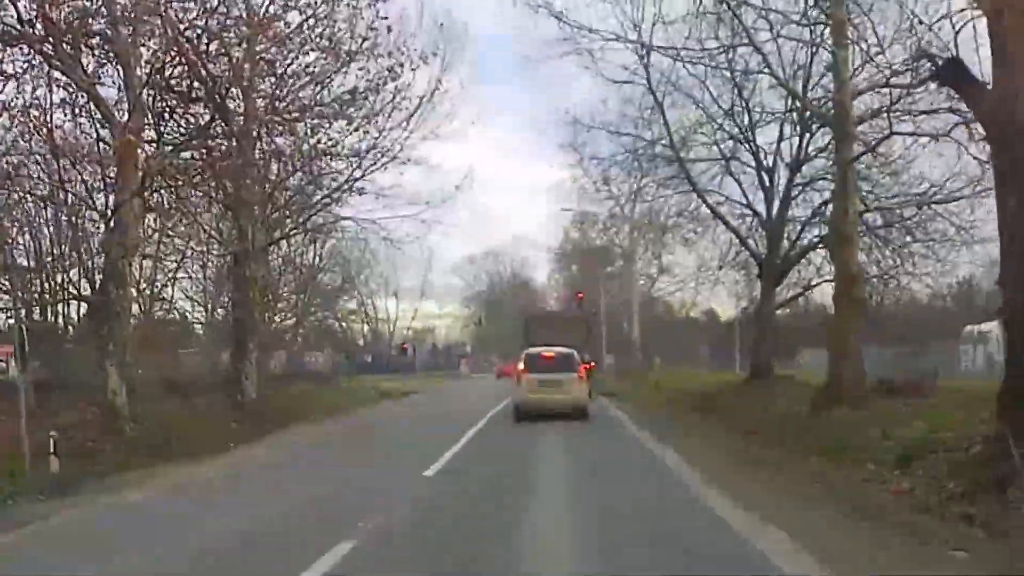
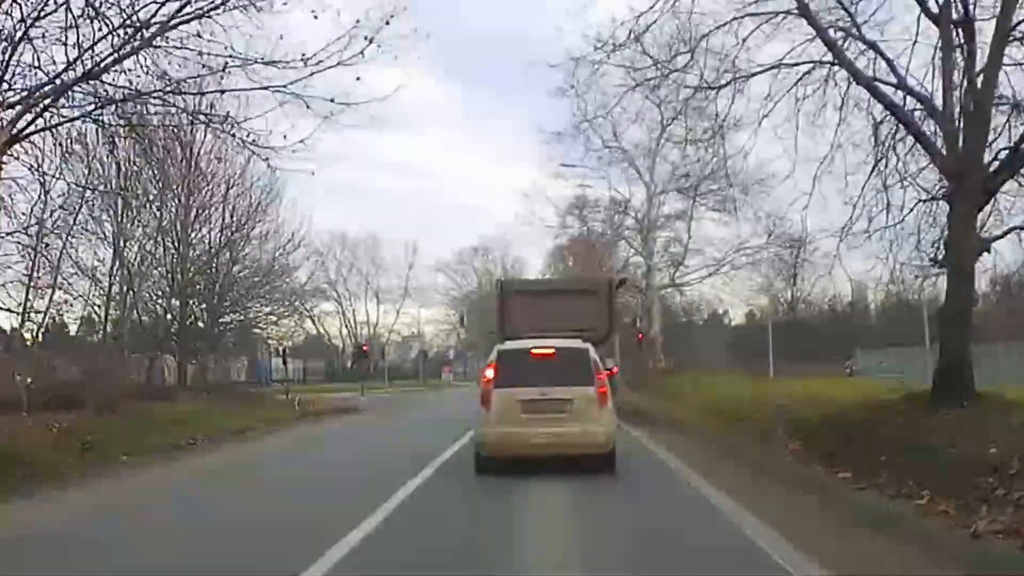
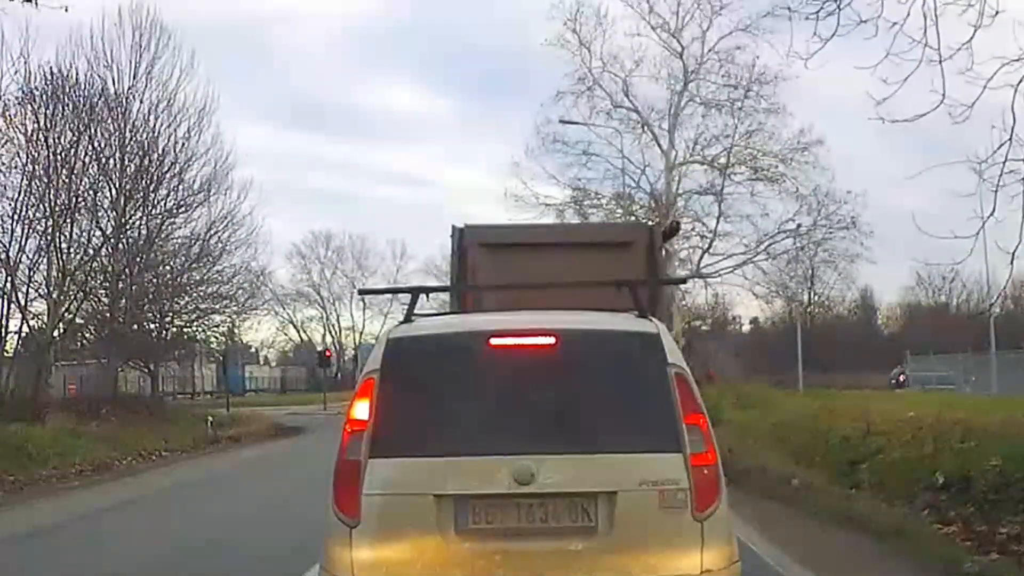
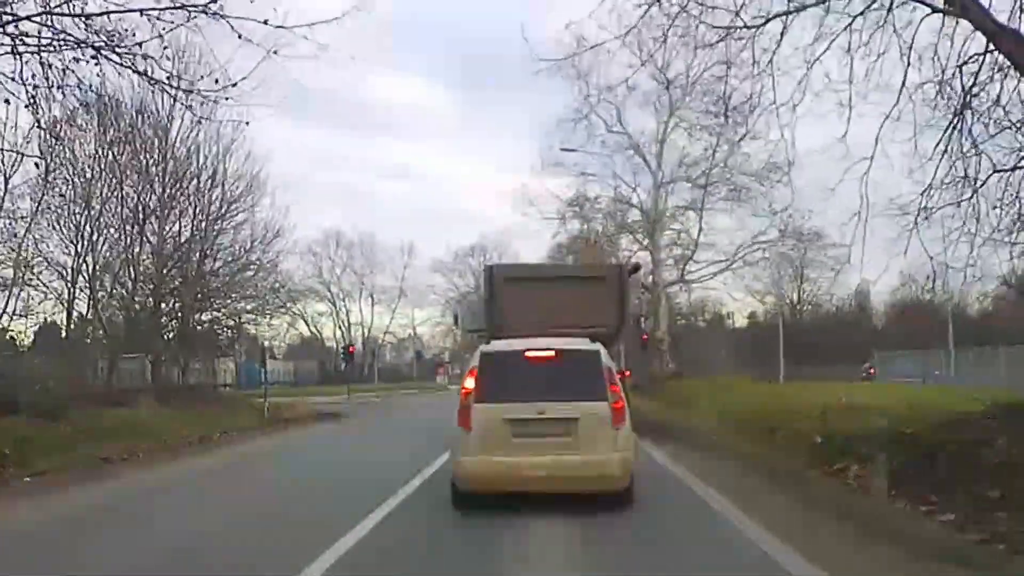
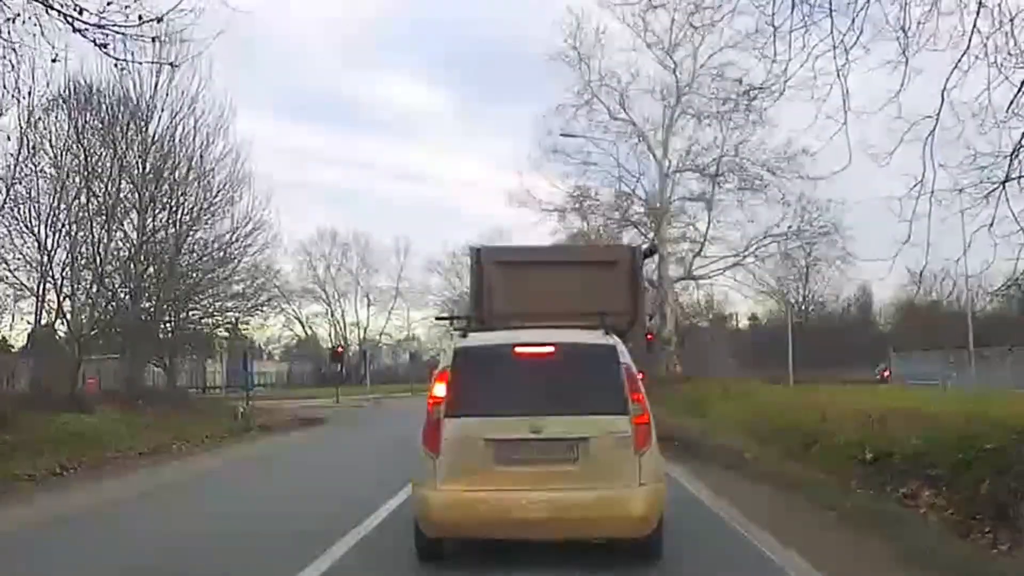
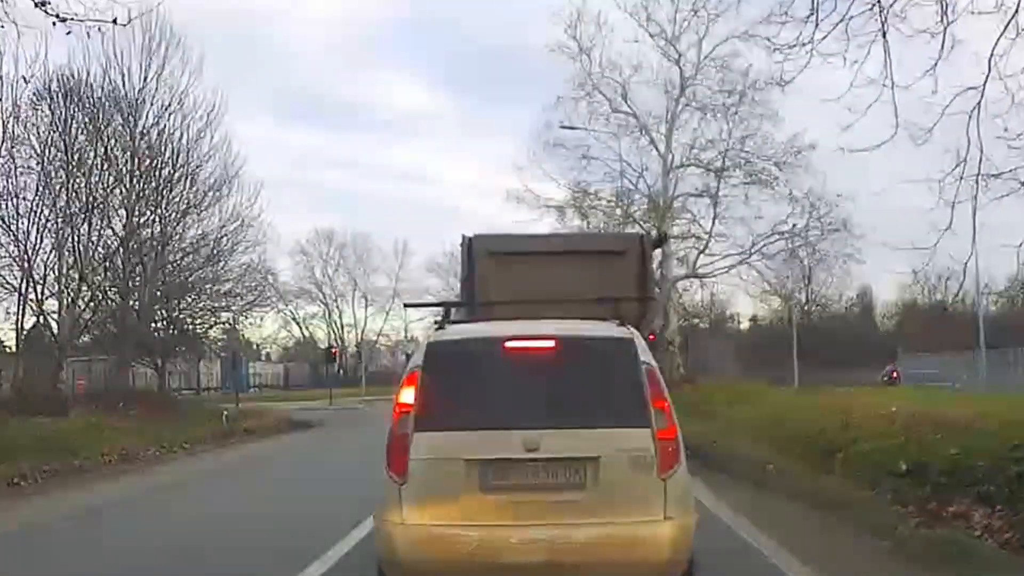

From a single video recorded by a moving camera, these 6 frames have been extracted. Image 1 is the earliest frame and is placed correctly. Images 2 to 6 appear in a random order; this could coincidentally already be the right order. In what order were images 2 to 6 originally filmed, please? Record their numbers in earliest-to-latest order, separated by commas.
2, 4, 5, 6, 3
